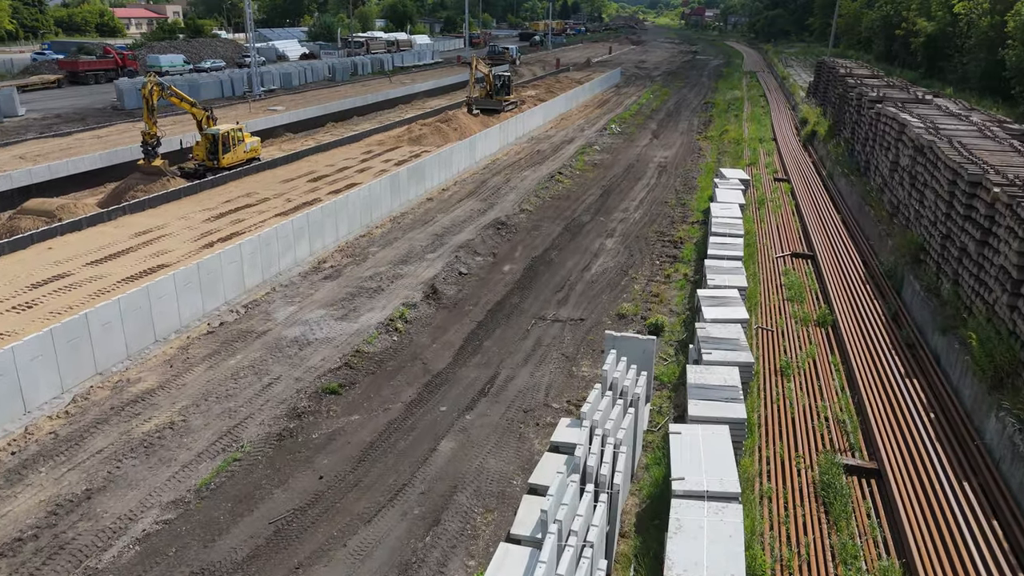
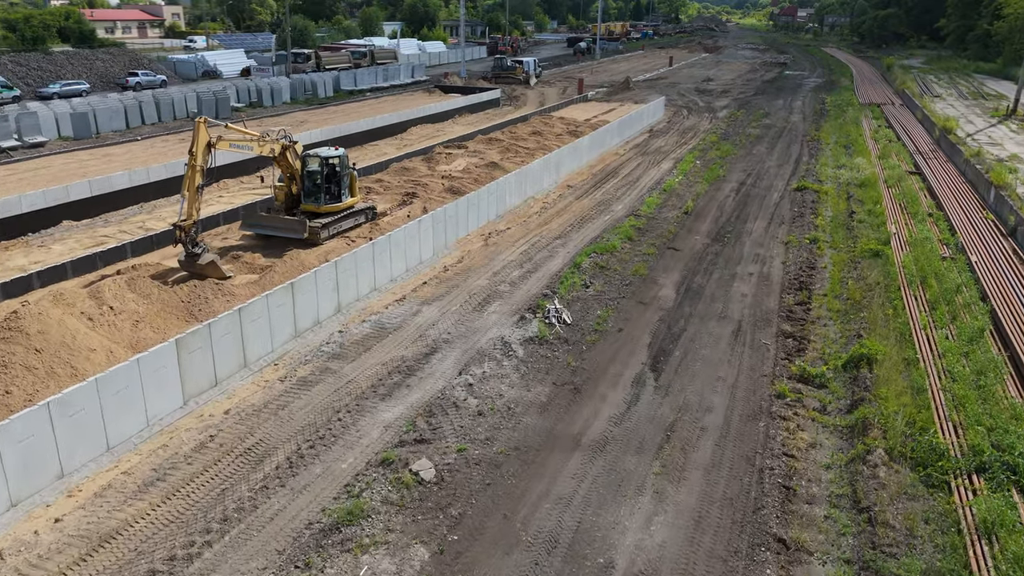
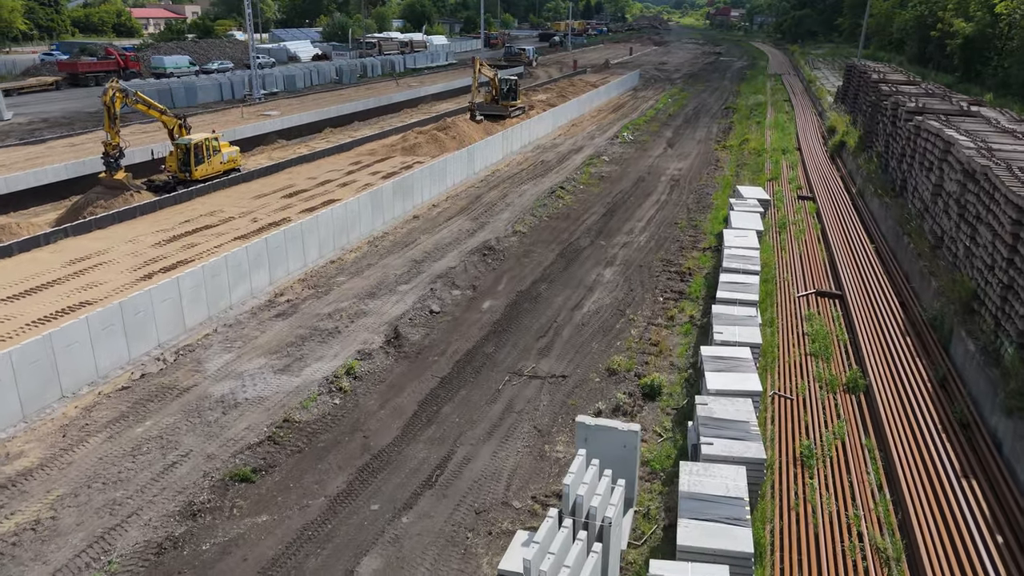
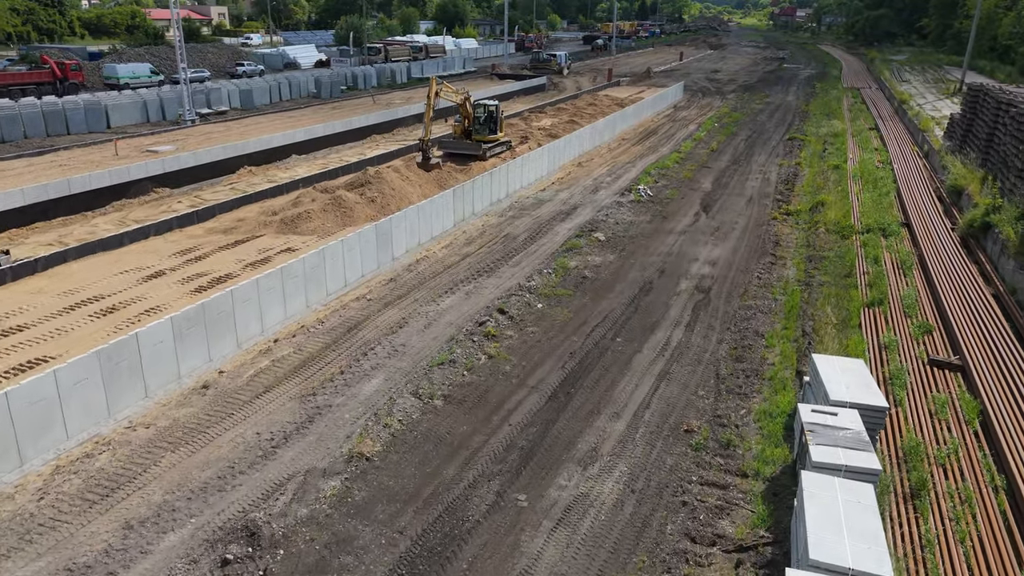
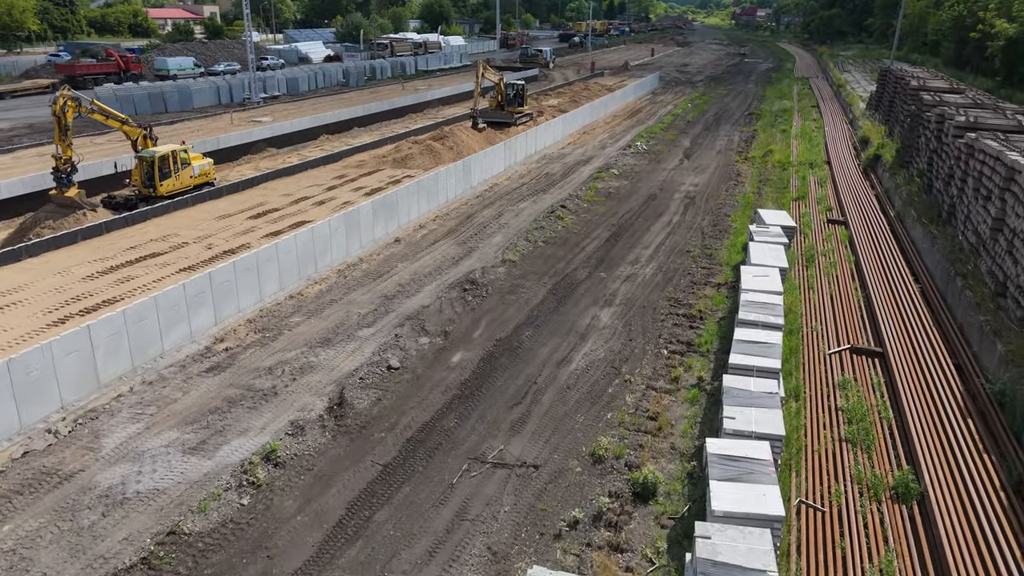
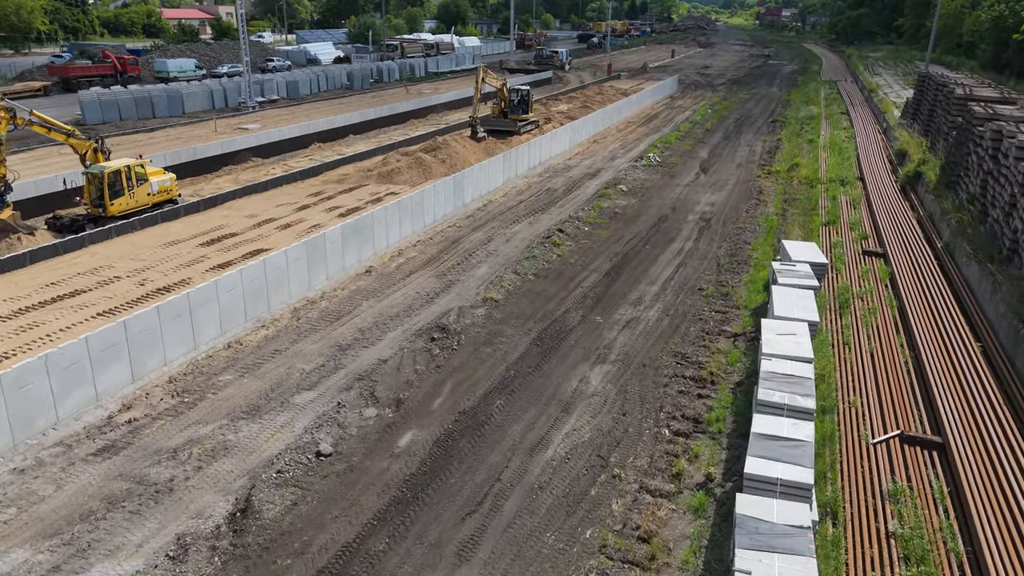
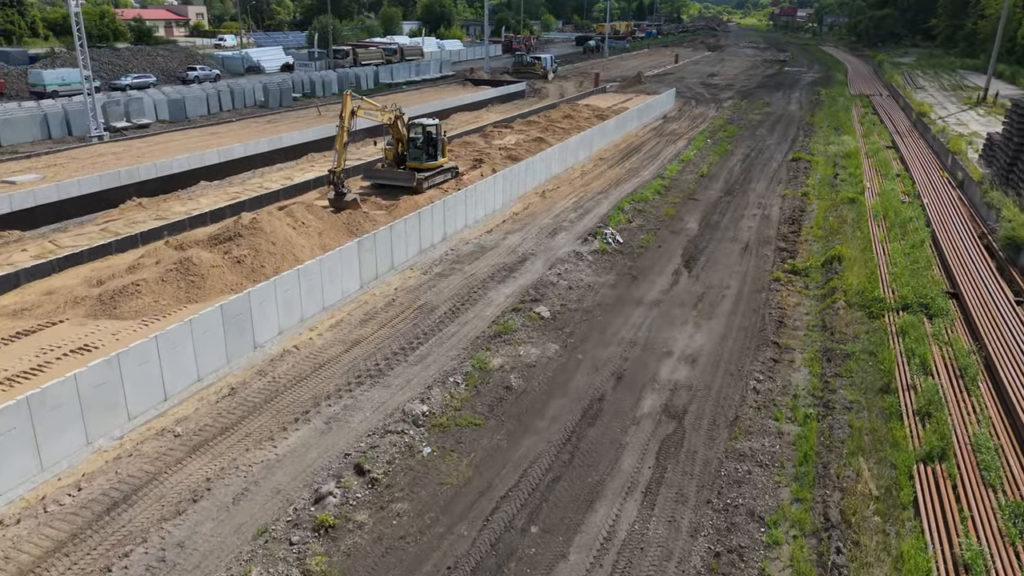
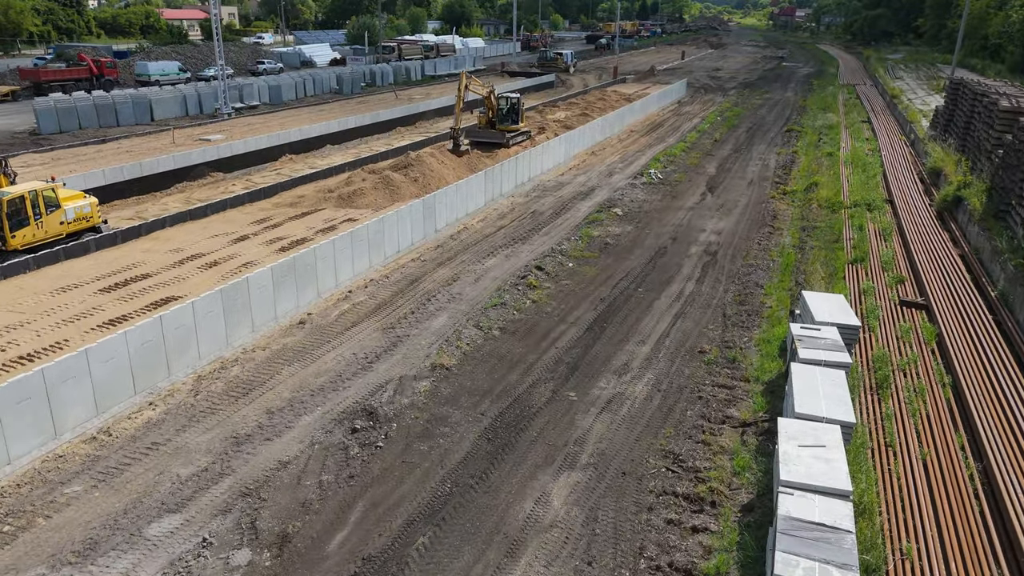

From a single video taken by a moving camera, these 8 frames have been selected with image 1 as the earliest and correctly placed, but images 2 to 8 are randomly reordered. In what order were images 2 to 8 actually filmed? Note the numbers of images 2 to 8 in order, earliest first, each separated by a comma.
3, 5, 6, 8, 4, 7, 2
